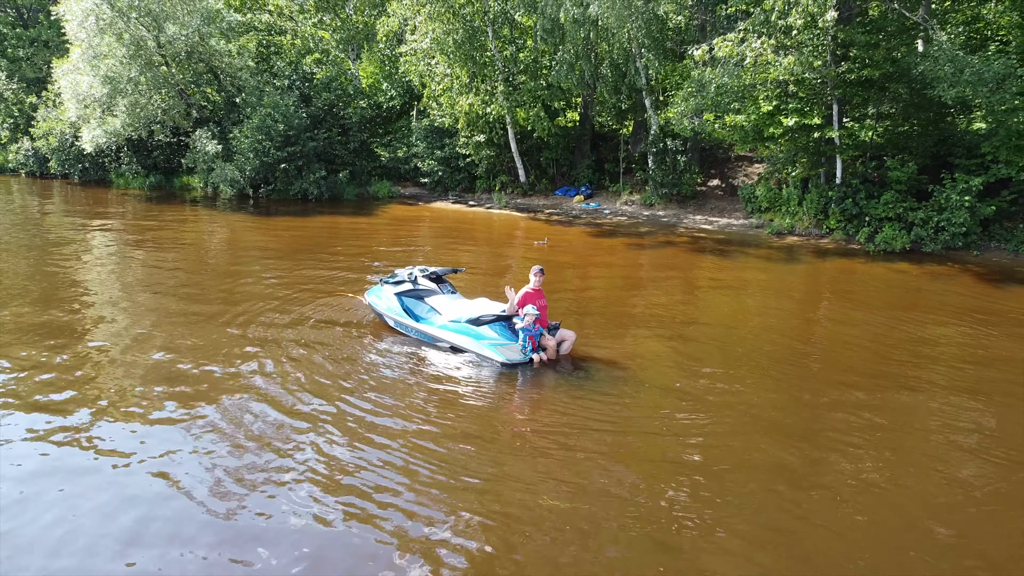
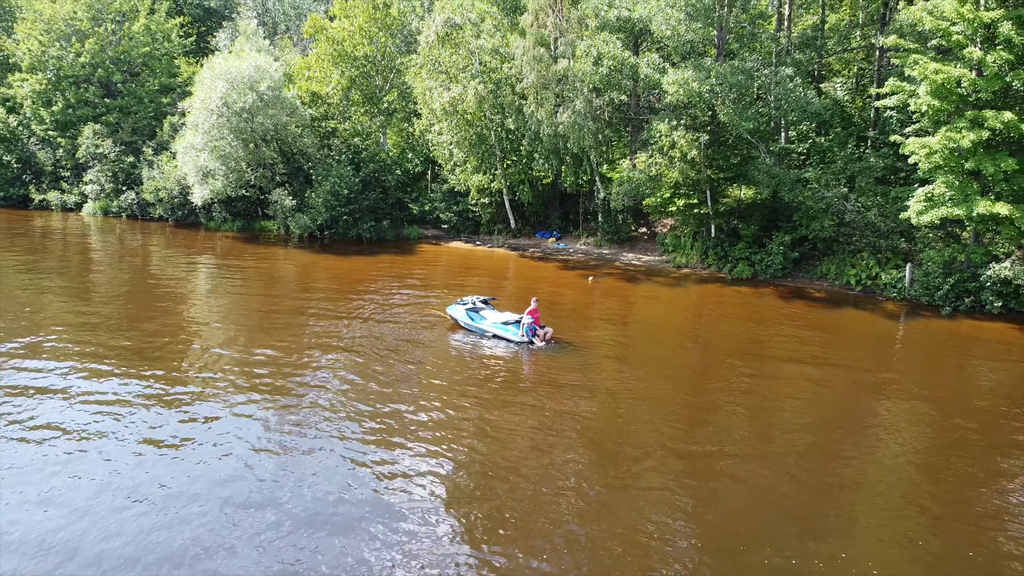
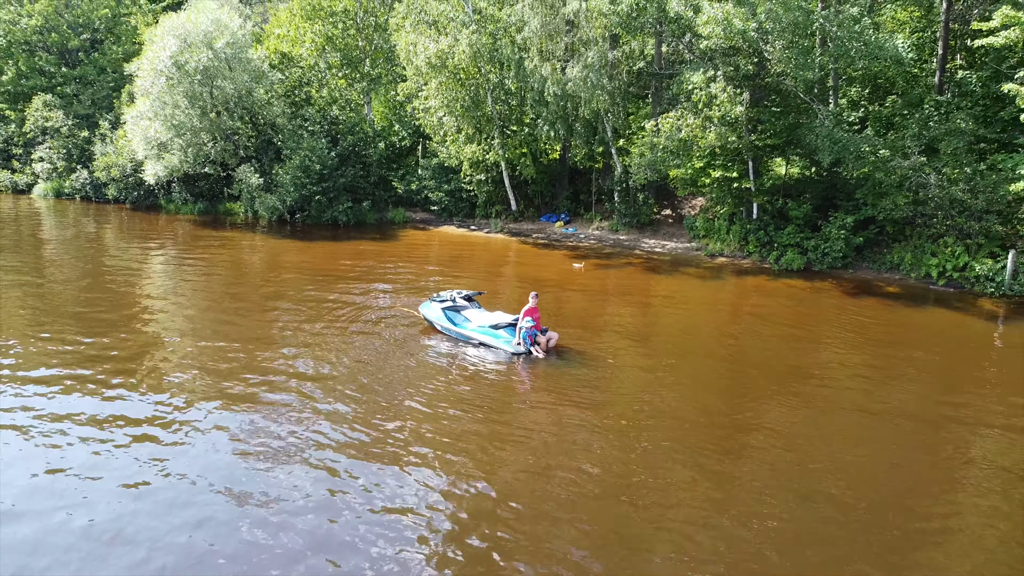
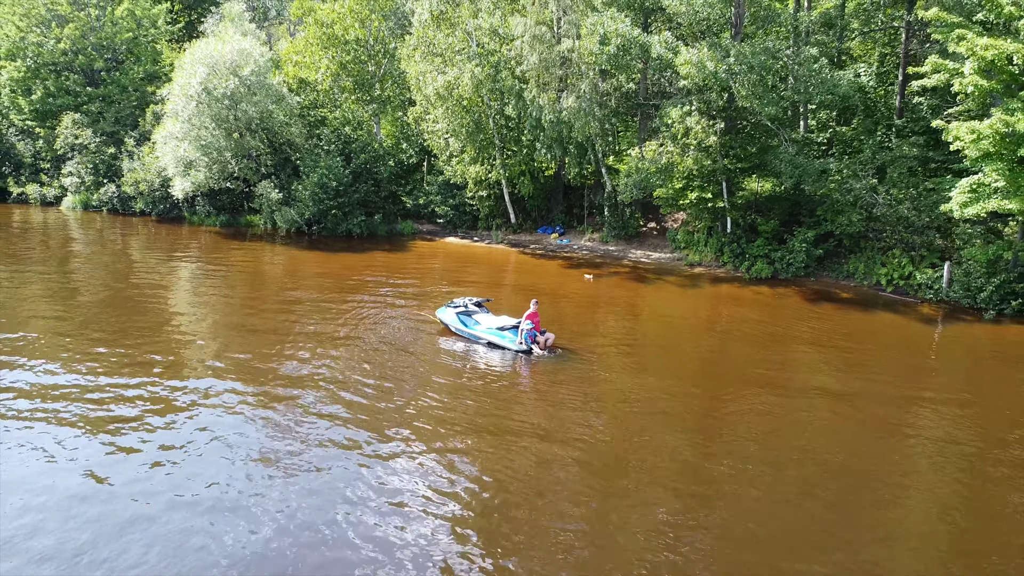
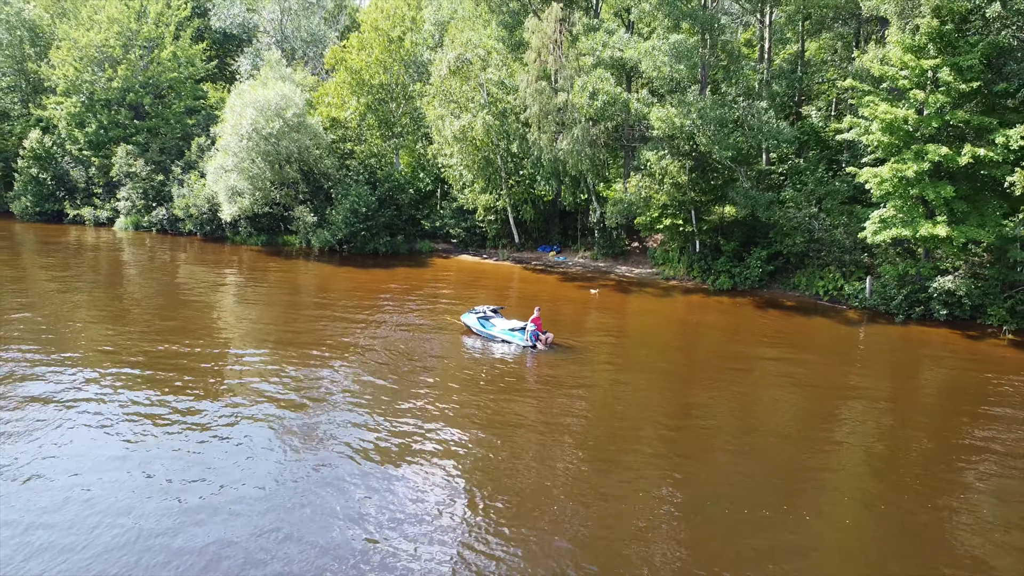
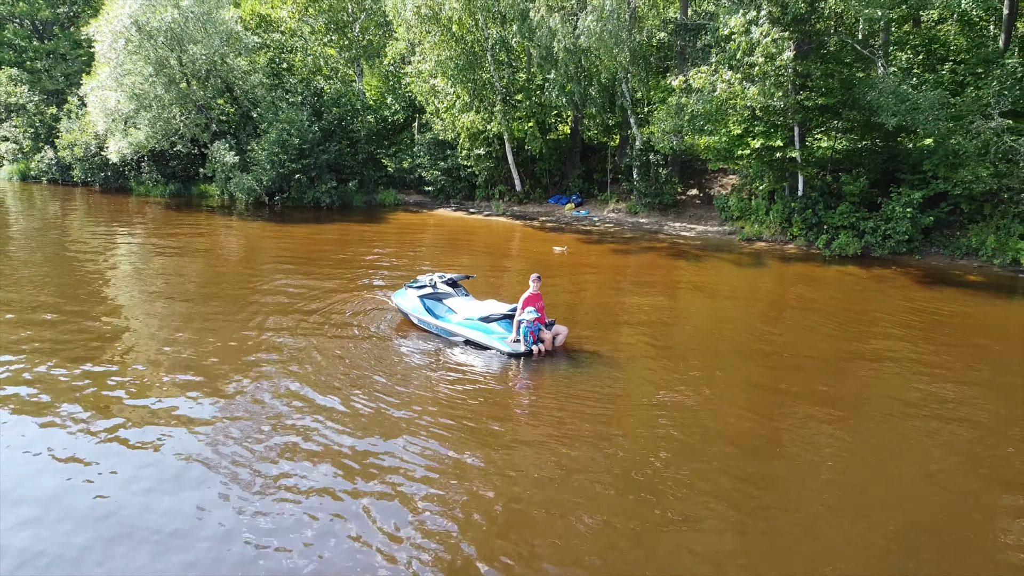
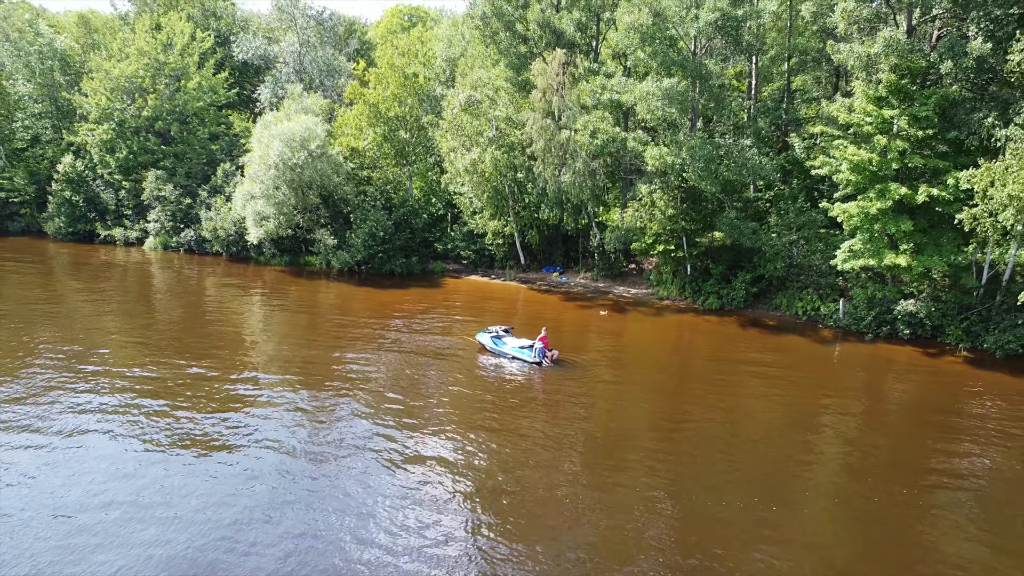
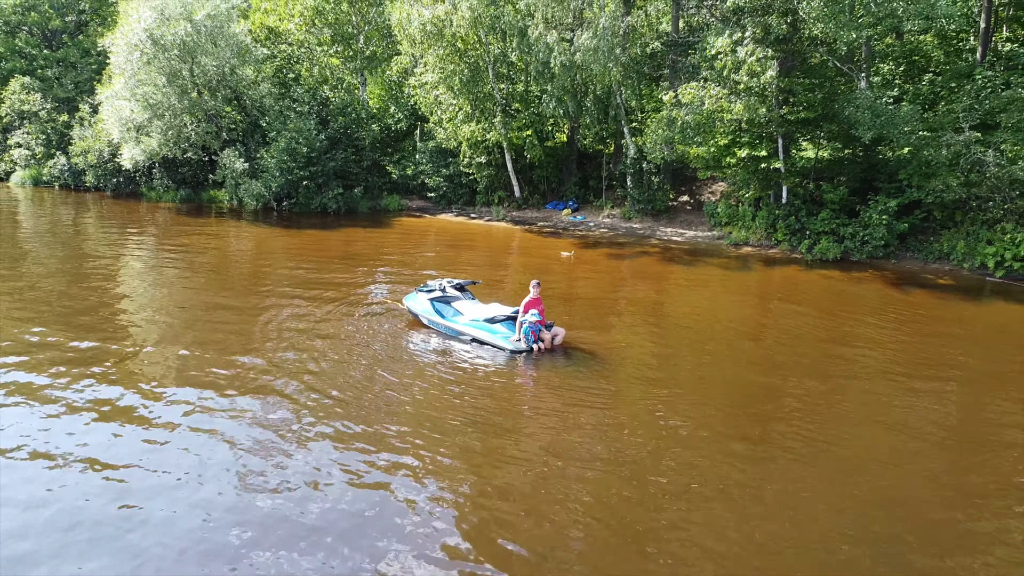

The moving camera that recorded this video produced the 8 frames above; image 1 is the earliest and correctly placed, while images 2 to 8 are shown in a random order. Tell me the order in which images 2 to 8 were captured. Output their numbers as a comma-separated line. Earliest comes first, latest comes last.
6, 8, 3, 4, 2, 5, 7
